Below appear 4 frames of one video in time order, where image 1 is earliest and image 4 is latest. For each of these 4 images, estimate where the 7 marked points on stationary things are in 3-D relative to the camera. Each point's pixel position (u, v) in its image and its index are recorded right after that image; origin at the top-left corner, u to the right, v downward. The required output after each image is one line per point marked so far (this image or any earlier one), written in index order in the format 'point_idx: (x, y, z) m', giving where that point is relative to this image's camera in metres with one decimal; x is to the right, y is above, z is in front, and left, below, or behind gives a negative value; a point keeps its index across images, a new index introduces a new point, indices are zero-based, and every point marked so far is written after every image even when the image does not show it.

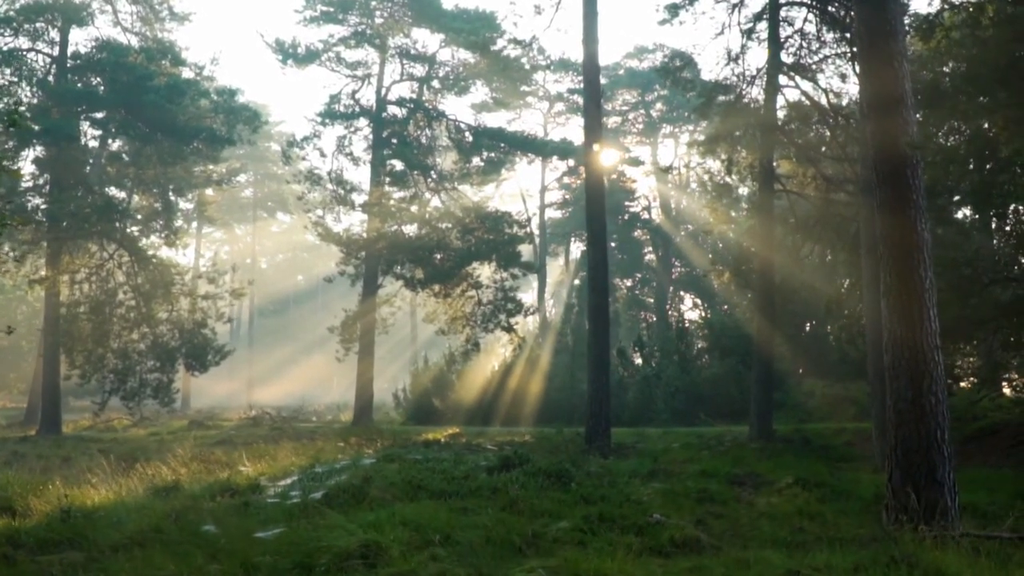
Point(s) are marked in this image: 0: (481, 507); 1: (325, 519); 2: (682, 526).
0: (-0.4, -2.9, +14.0) m
1: (-2.2, -2.9, +13.4) m
2: (+2.2, -3.0, +13.2) m
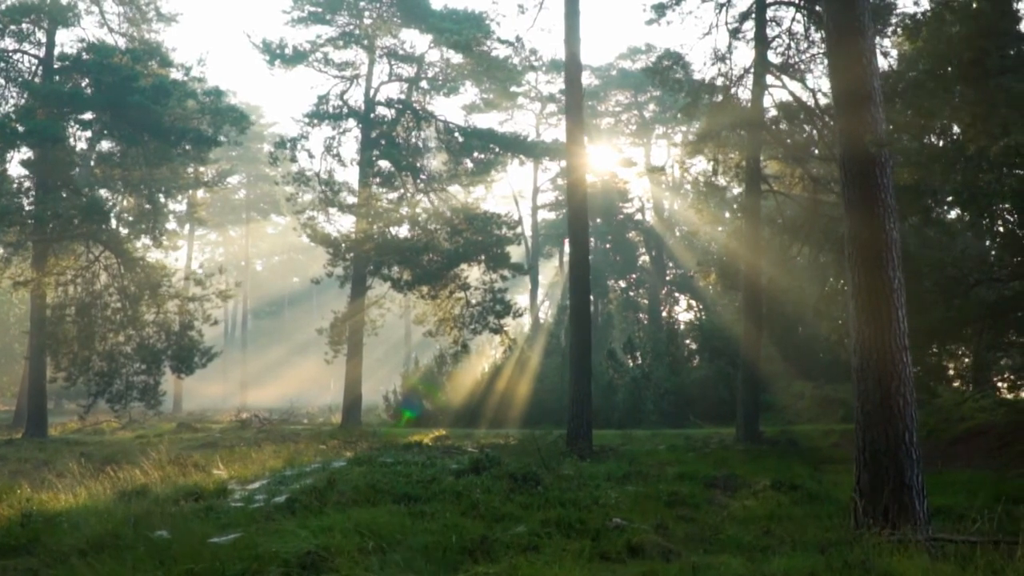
0: (-0.9, -2.9, +13.8) m
1: (-2.7, -2.9, +13.2) m
2: (+1.6, -3.0, +12.9) m
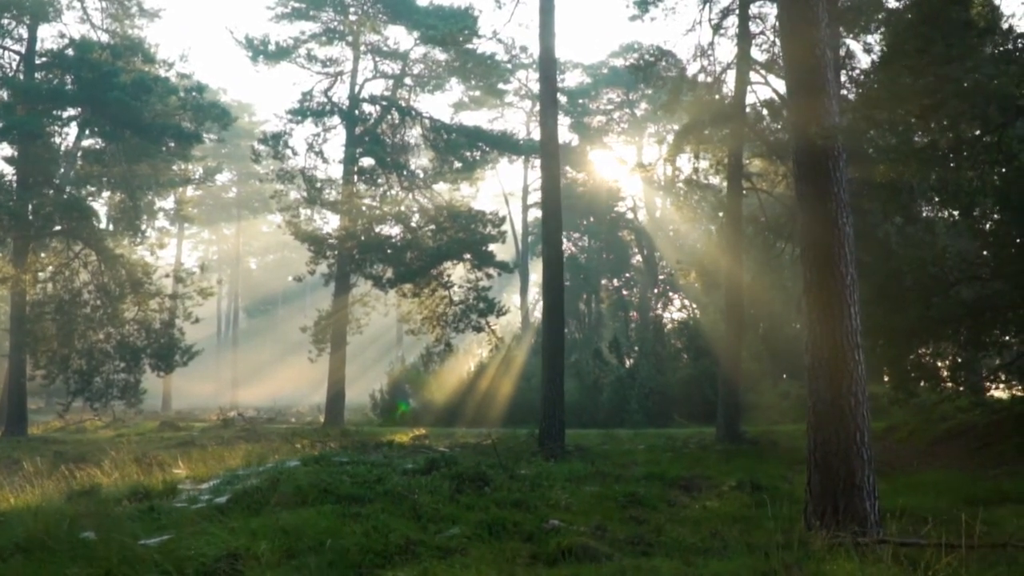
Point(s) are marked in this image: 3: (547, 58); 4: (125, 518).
0: (-1.7, -2.8, +13.4) m
1: (-3.6, -2.9, +12.8) m
2: (+0.8, -2.9, +12.5) m
3: (+0.4, +4.1, +18.7) m
4: (-5.1, -3.0, +13.8) m
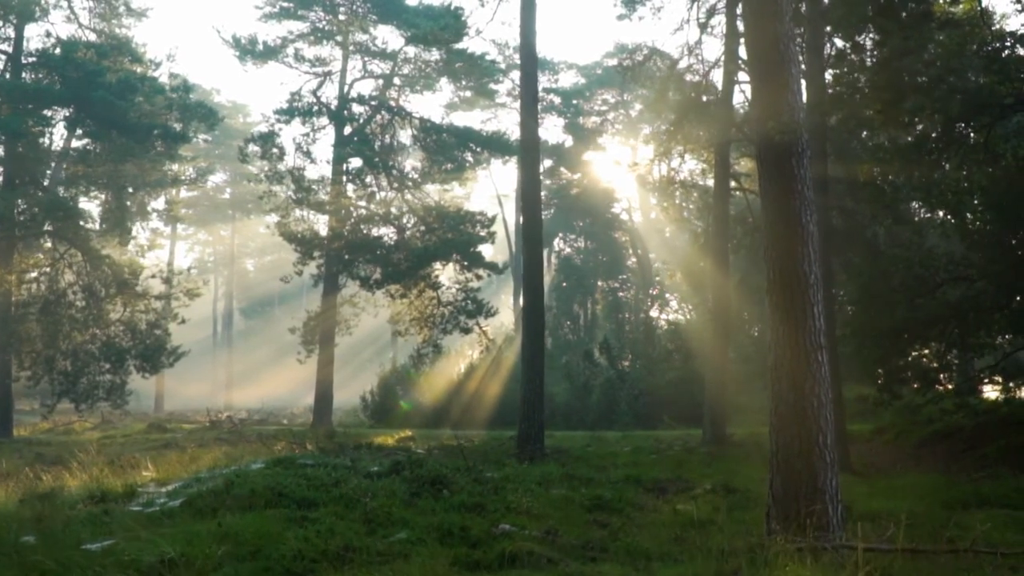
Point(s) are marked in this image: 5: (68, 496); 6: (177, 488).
0: (-2.4, -2.8, +13.0) m
1: (-4.2, -2.8, +12.5) m
2: (+0.2, -2.9, +12.2) m
3: (-0.2, +4.1, +18.3) m
4: (-5.7, -3.0, +13.5) m
5: (-7.5, -3.4, +17.4) m
6: (-5.6, -3.3, +17.4) m
